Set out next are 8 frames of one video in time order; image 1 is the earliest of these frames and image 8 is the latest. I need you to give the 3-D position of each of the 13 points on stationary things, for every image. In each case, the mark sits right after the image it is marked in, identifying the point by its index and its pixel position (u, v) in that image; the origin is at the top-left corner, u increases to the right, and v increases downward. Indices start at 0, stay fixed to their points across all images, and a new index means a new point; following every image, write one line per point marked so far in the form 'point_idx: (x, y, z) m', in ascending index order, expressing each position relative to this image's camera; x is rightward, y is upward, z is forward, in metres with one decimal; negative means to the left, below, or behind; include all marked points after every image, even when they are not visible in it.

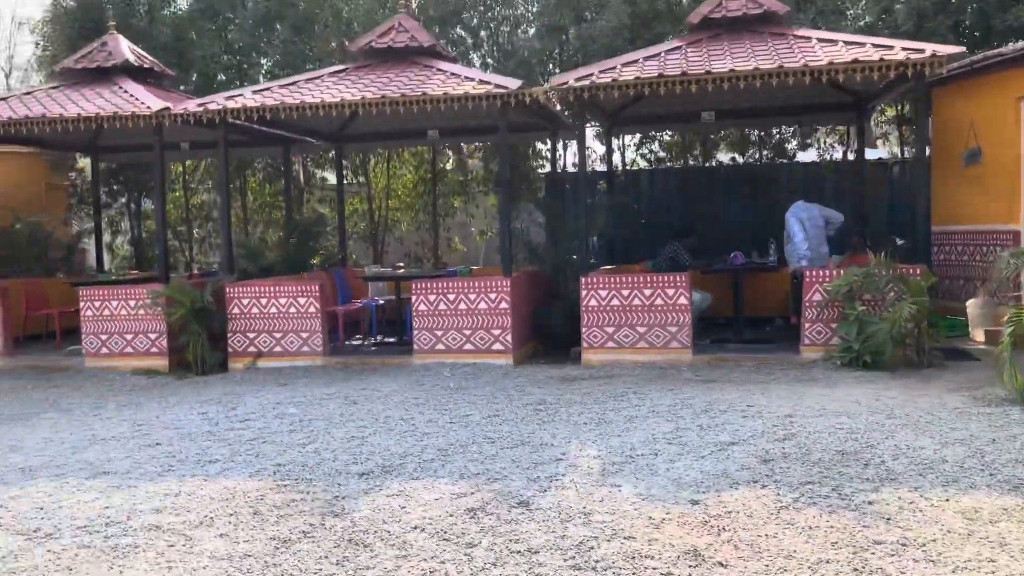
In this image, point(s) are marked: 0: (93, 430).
0: (-3.4, -1.2, +6.9) m
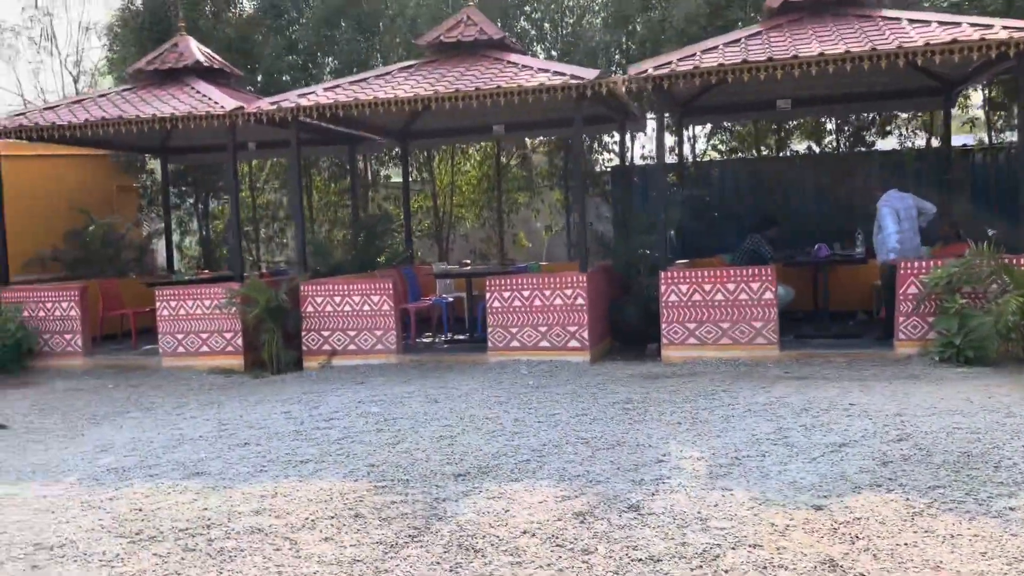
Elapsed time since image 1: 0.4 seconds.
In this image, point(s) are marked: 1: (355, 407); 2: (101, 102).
0: (-2.7, -1.2, +6.9) m
1: (-1.3, -1.0, +7.3) m
2: (-5.2, +2.4, +10.7) m
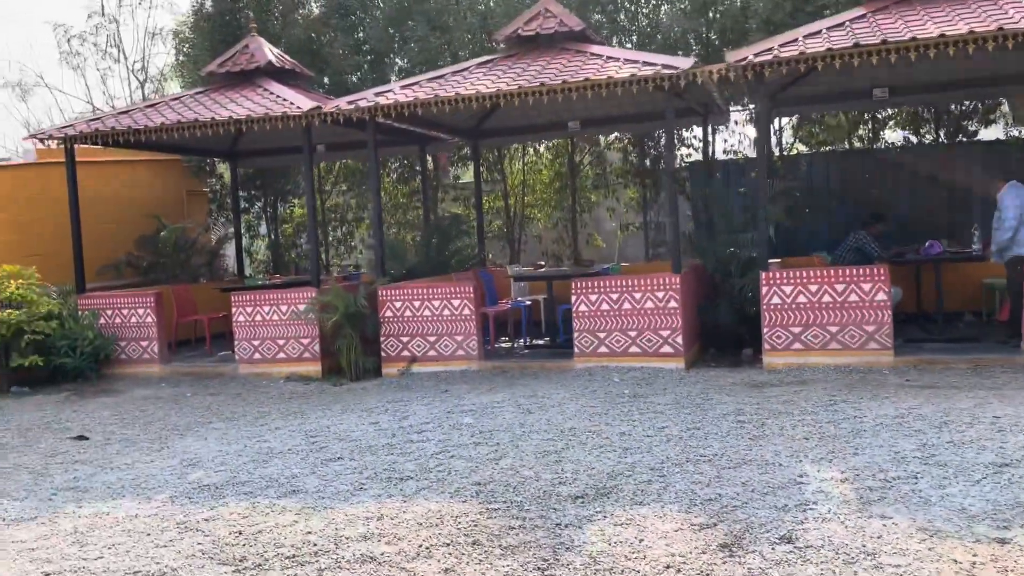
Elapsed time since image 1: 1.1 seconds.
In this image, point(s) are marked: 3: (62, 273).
0: (-1.9, -1.2, +6.6) m
1: (-0.5, -1.1, +6.9) m
2: (-4.3, +2.3, +10.6) m
3: (-6.3, +0.2, +11.8) m
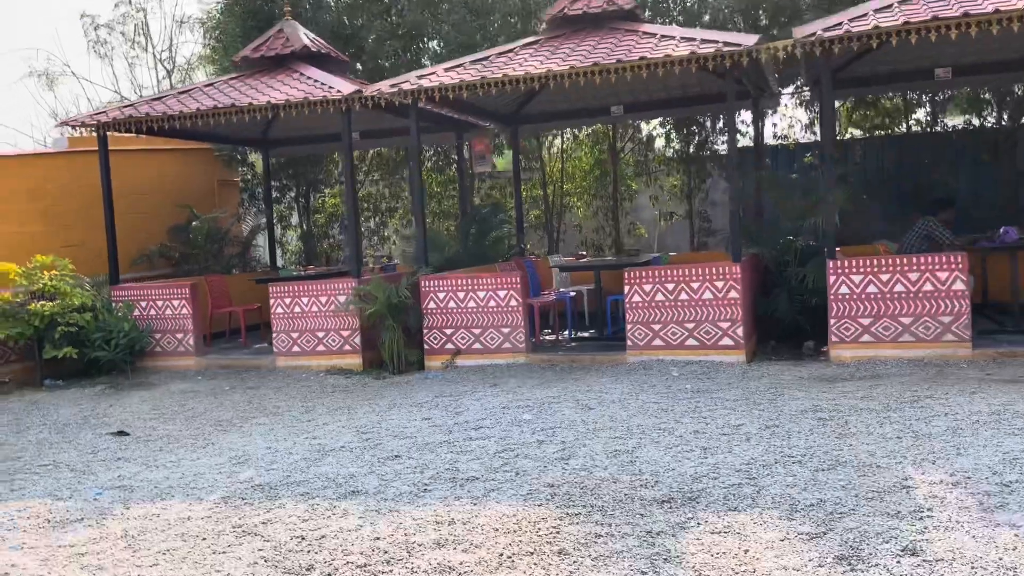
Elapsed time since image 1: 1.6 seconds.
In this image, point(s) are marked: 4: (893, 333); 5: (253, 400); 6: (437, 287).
0: (-1.5, -1.1, +6.3) m
1: (-0.1, -1.0, +6.6) m
2: (-3.7, +2.4, +10.3) m
3: (-5.7, +0.3, +11.5) m
4: (+3.4, -0.4, +7.5) m
5: (-2.6, -1.1, +8.4) m
6: (-0.8, 0.0, +9.1) m
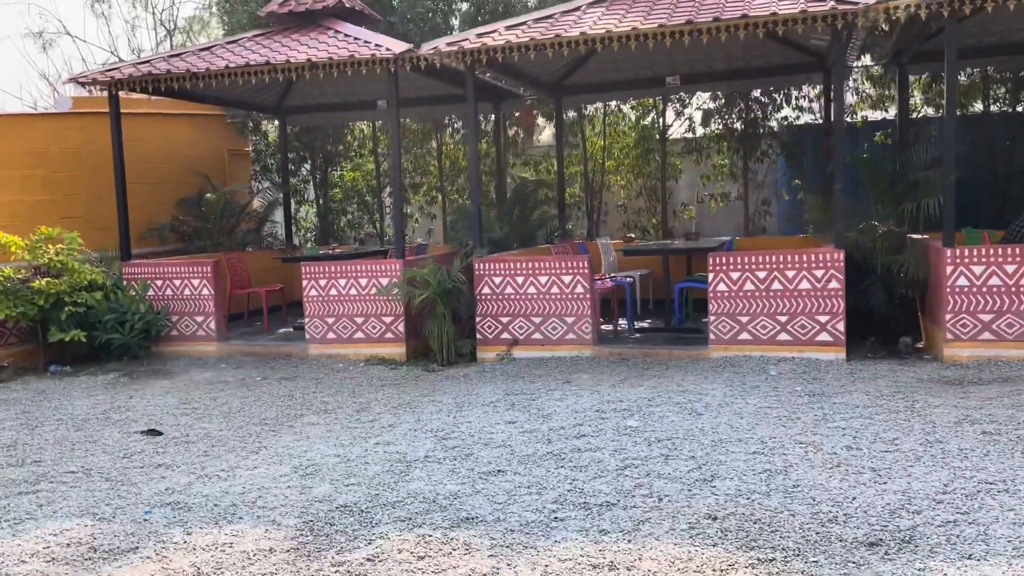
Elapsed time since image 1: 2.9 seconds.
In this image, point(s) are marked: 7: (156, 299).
0: (-0.8, -1.0, +5.5) m
1: (+0.6, -0.9, +5.8) m
2: (-3.1, +2.7, +9.3) m
3: (-5.1, +0.6, +10.5) m
4: (+4.1, -0.3, +6.7) m
5: (-1.9, -0.9, +7.5) m
6: (-0.2, +0.2, +8.3) m
7: (-4.0, -0.1, +9.5) m
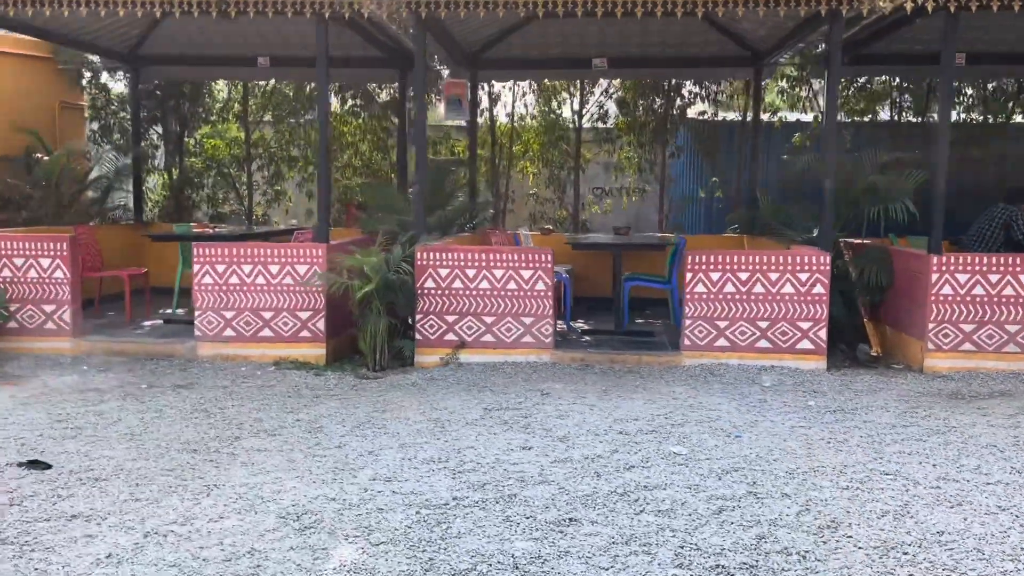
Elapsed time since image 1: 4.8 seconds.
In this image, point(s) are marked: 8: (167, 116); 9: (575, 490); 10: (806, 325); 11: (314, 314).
0: (-0.6, -1.0, +4.3) m
1: (+0.7, -0.9, +4.9) m
2: (-3.6, +2.8, +7.5) m
3: (-5.9, +0.9, +8.2) m
4: (+3.8, -0.4, +6.7) m
5: (-2.2, -0.8, +6.0) m
6: (-0.6, +0.2, +7.1) m
7: (-4.6, +0.1, +7.4) m
8: (-4.7, +2.3, +11.5) m
9: (+0.3, -1.0, +4.2) m
10: (+2.4, -0.3, +6.8) m
11: (-1.7, -0.2, +7.3) m
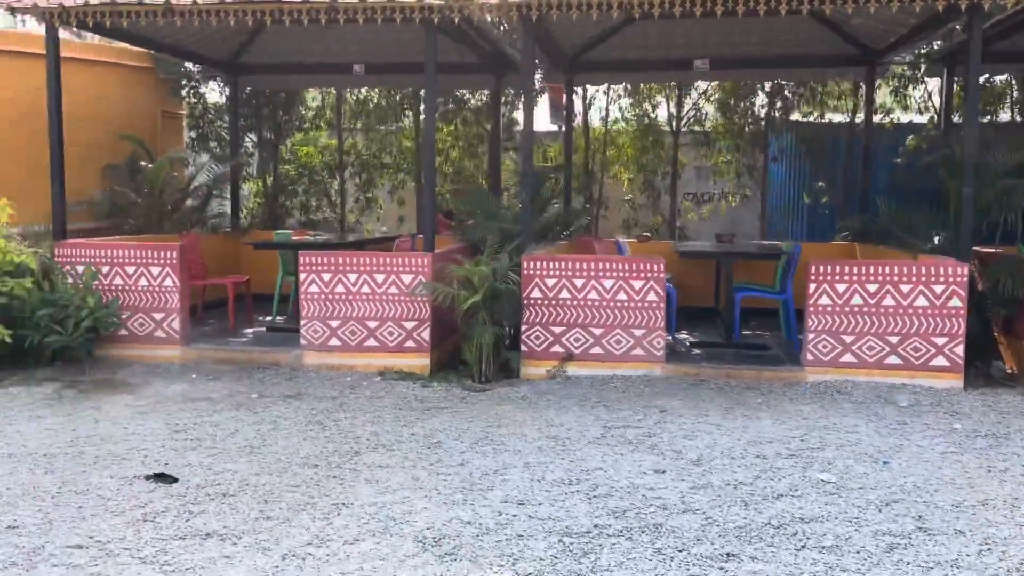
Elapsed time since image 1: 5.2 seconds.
0: (+0.1, -1.1, +4.1) m
1: (+1.4, -1.0, +4.6) m
2: (-2.6, +2.7, +7.6) m
3: (-4.9, +0.8, +8.4) m
4: (+4.7, -0.5, +6.1) m
5: (-1.4, -0.9, +5.9) m
6: (+0.3, +0.1, +6.9) m
7: (-3.7, 0.0, +7.5) m
8: (-3.4, +2.3, +11.6) m
9: (+1.0, -1.1, +3.9) m
10: (+3.3, -0.4, +6.4) m
11: (-0.8, -0.3, +7.2) m
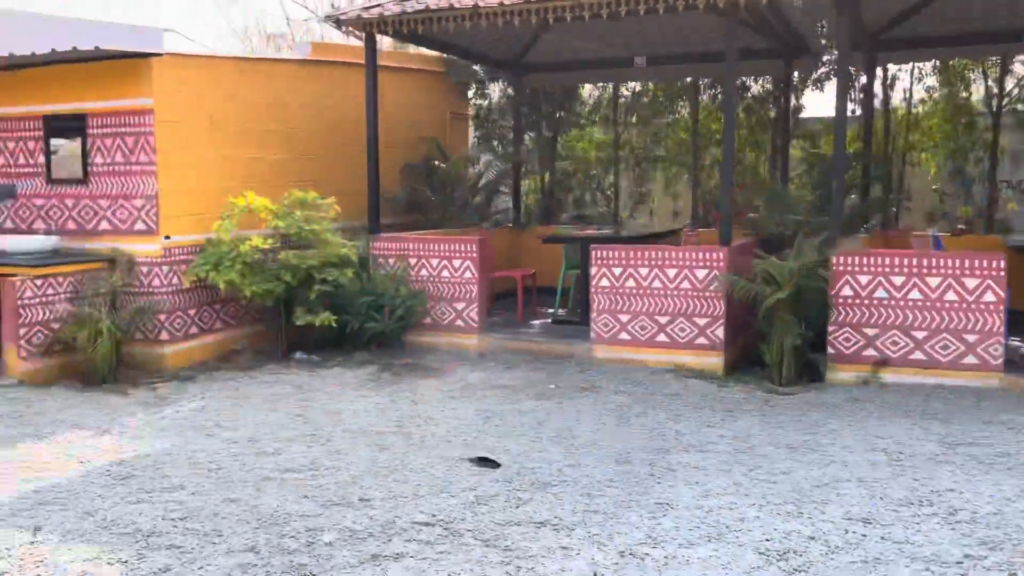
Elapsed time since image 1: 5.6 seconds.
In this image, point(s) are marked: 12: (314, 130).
0: (+1.6, -1.1, +3.7) m
1: (+3.1, -1.0, +3.9) m
2: (0.0, +2.8, +7.8) m
3: (-1.9, +0.9, +9.3) m
4: (+6.6, -0.6, +4.4) m
5: (+0.8, -0.9, +5.9) m
6: (+2.6, +0.2, +6.4) m
7: (-1.0, +0.1, +8.1) m
8: (+0.5, +2.4, +11.9) m
9: (+2.4, -1.1, +3.3) m
10: (+5.4, -0.4, +5.1) m
11: (+1.7, -0.3, +6.9) m
12: (-2.1, +1.8, +9.0) m
